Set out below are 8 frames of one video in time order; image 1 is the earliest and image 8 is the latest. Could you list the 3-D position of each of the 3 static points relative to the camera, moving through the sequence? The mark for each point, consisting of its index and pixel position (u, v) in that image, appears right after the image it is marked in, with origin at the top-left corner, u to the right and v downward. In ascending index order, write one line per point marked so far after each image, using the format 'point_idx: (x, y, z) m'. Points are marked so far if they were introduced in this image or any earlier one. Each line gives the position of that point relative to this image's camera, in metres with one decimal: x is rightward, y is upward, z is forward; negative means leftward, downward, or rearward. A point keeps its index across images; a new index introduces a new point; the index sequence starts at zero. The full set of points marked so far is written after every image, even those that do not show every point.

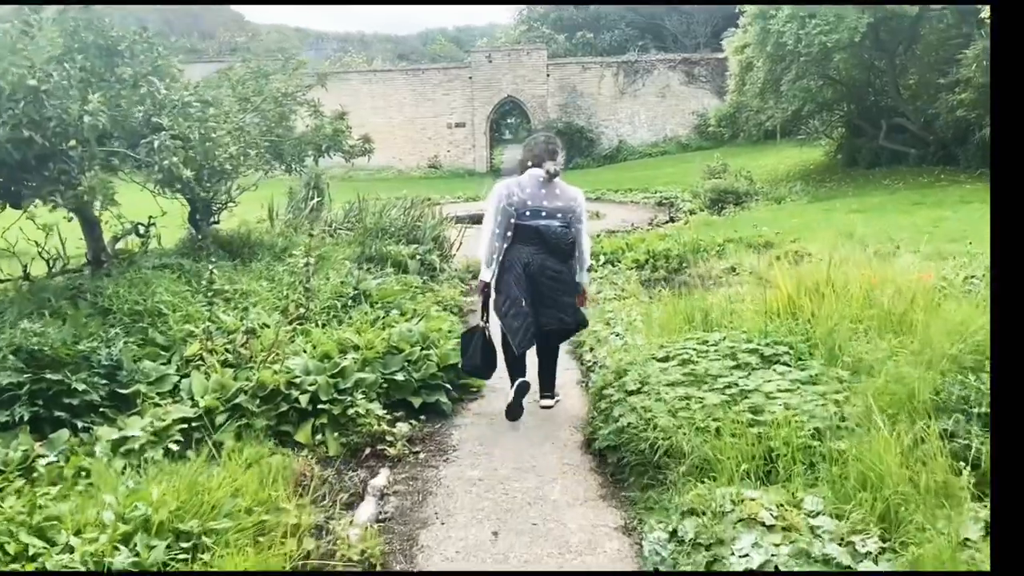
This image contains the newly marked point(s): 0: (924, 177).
0: (+2.3, +0.6, +4.8) m
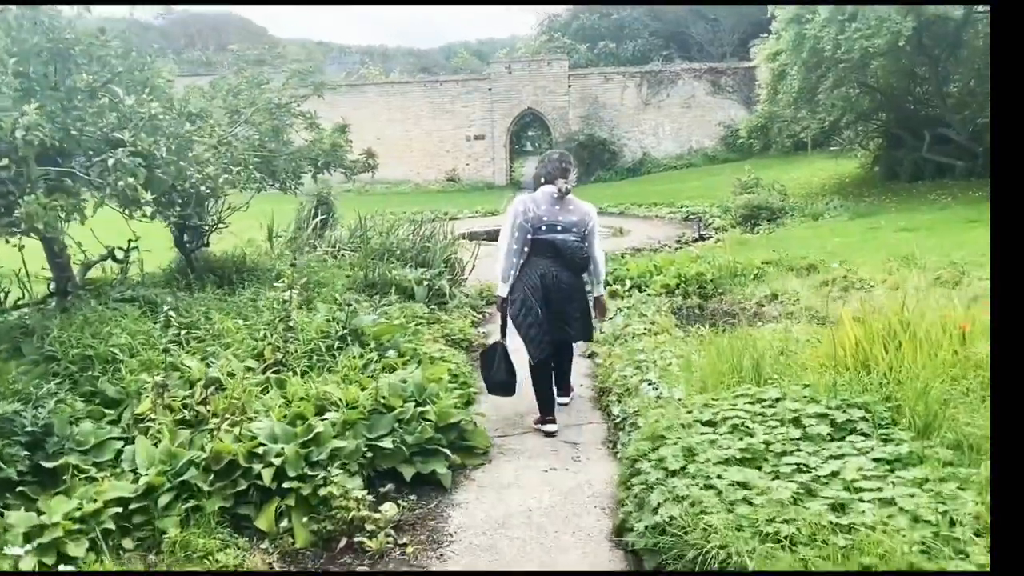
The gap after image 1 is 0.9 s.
0: (+2.4, +0.5, +4.3) m
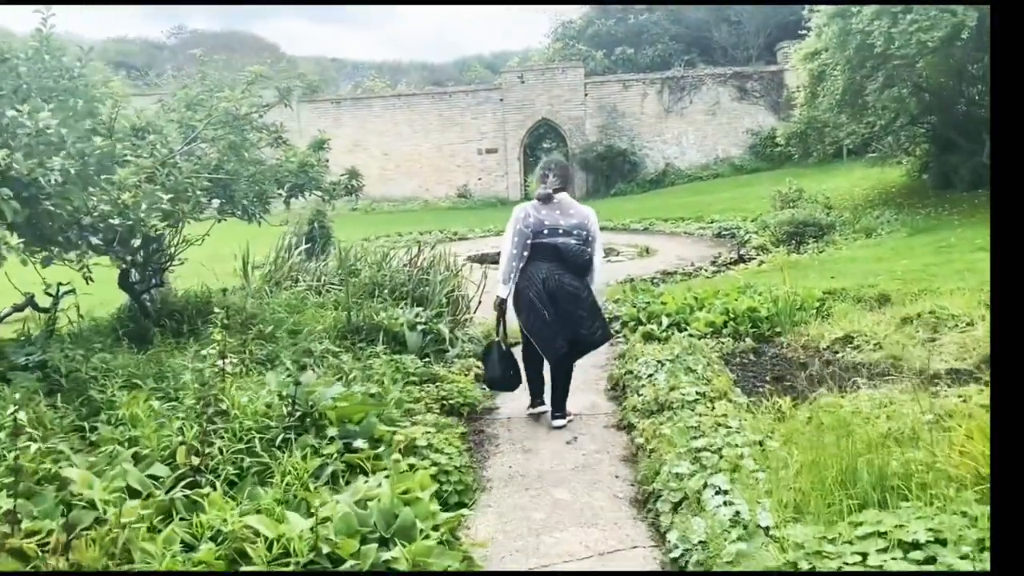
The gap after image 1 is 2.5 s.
0: (+2.5, +0.4, +3.6) m
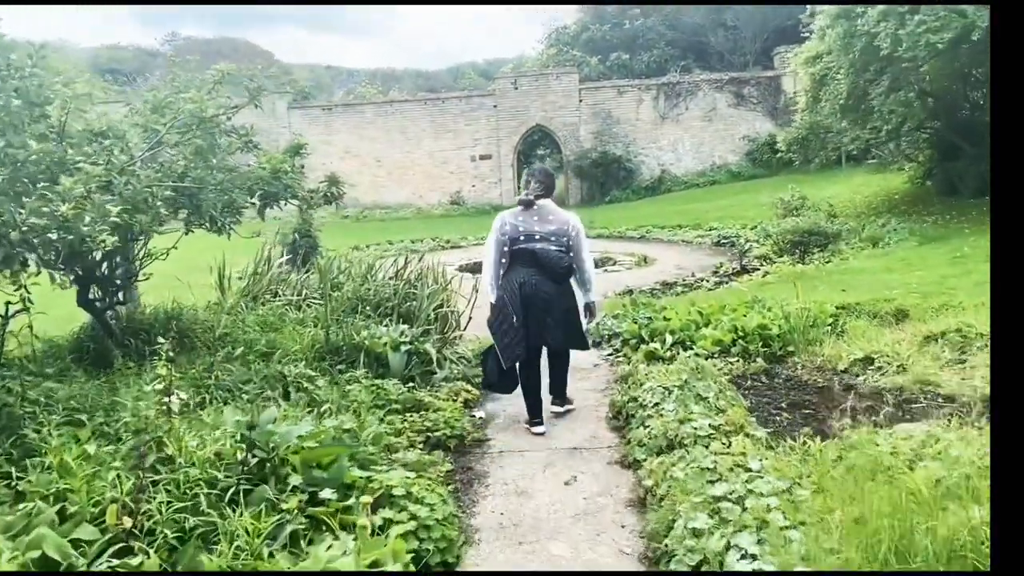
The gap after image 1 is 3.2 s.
0: (+2.5, +0.3, +3.3) m
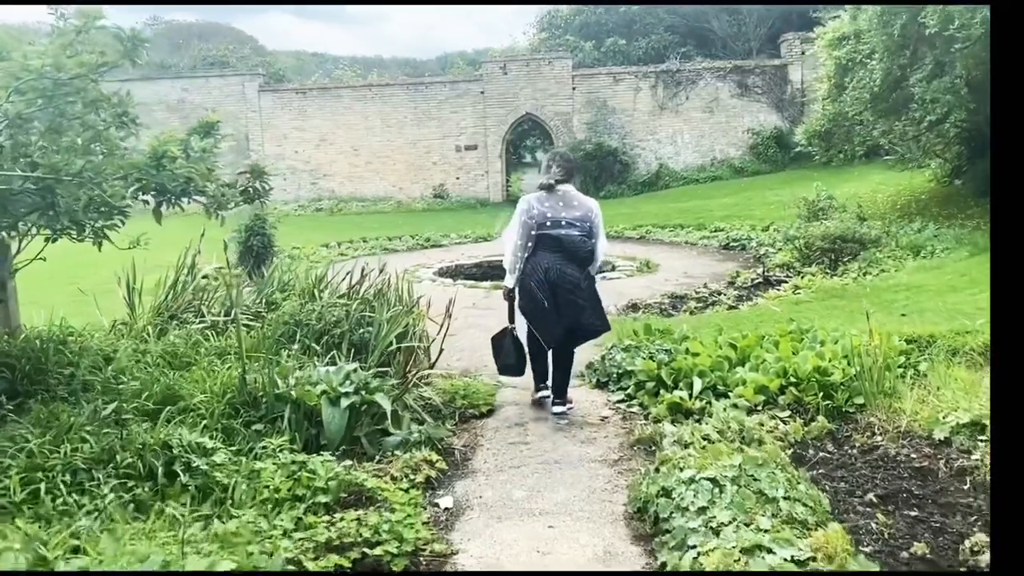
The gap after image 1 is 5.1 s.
0: (+2.4, +0.2, +2.6) m
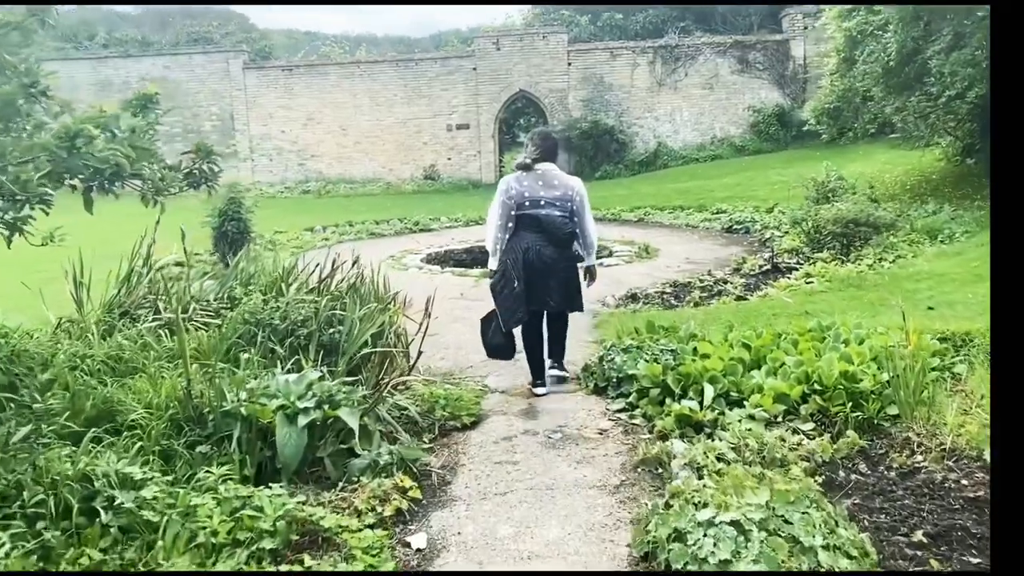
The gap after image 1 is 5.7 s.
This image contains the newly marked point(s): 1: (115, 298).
0: (+2.4, +0.2, +2.3) m
1: (-1.4, 0.0, +3.0) m
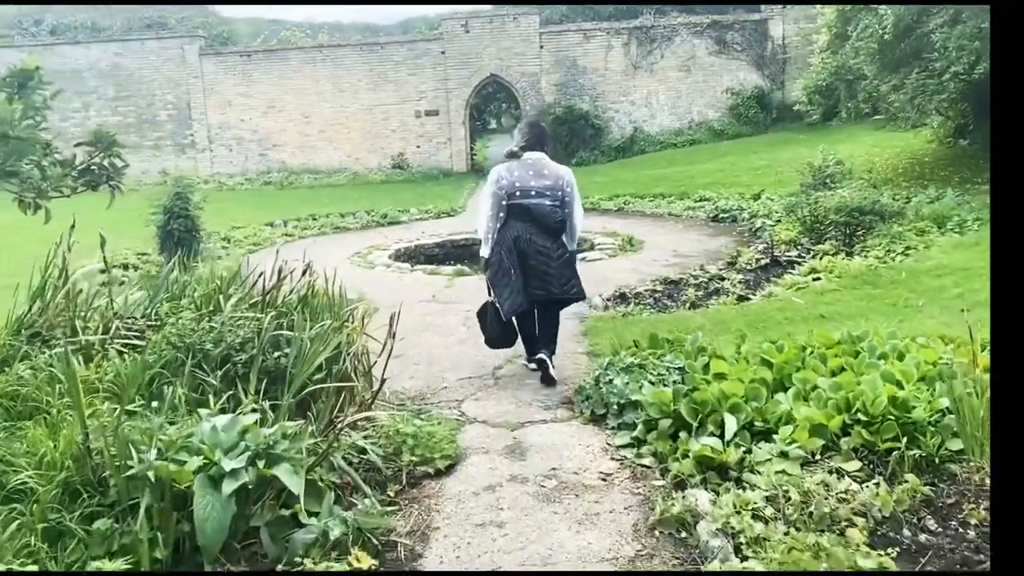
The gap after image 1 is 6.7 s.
0: (+2.3, +0.2, +2.0) m
1: (-1.5, -0.1, +2.6) m
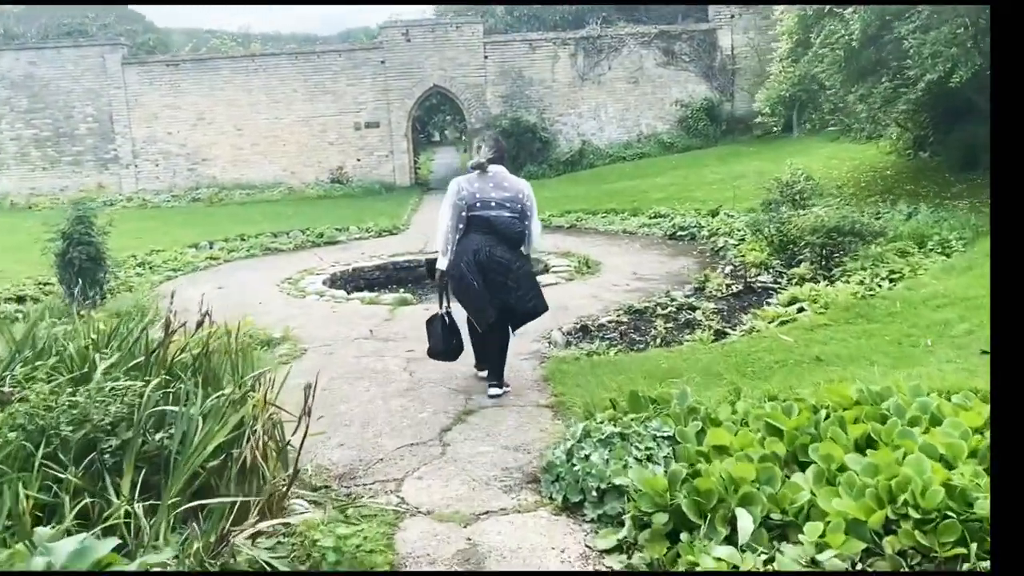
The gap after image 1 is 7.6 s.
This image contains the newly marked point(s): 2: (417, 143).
0: (+2.2, +0.1, +1.7) m
1: (-1.6, -0.2, +2.0) m
2: (-0.3, +0.4, +2.3) m
